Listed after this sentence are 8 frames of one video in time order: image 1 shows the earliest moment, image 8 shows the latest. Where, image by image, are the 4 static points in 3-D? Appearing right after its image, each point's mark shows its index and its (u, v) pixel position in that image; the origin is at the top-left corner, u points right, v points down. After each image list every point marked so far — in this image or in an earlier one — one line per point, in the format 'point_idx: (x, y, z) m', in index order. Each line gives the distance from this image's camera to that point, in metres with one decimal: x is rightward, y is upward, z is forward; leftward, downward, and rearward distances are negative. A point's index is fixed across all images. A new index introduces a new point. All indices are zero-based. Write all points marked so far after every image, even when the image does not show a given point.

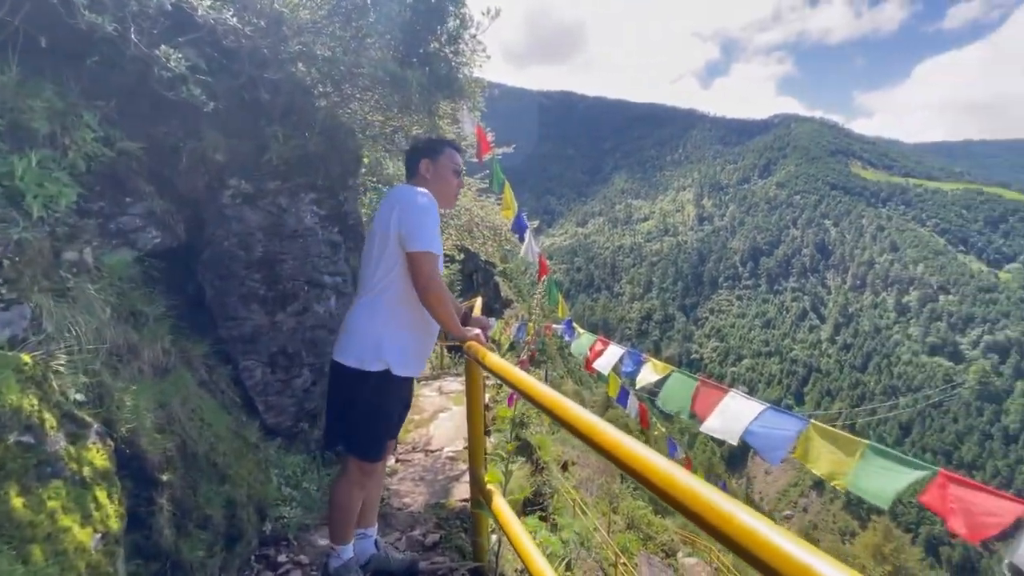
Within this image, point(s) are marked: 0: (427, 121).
0: (-0.8, +1.6, +5.7) m
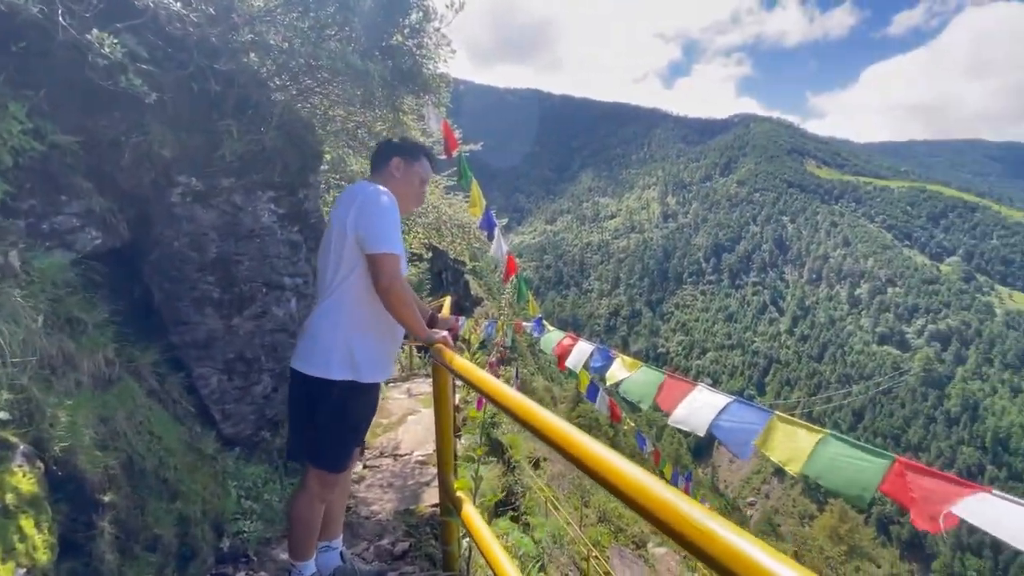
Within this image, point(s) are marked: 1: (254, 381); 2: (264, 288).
0: (-1.2, +1.6, +5.6) m
1: (-1.9, -0.7, +4.1) m
2: (-1.8, 0.0, +4.1) m
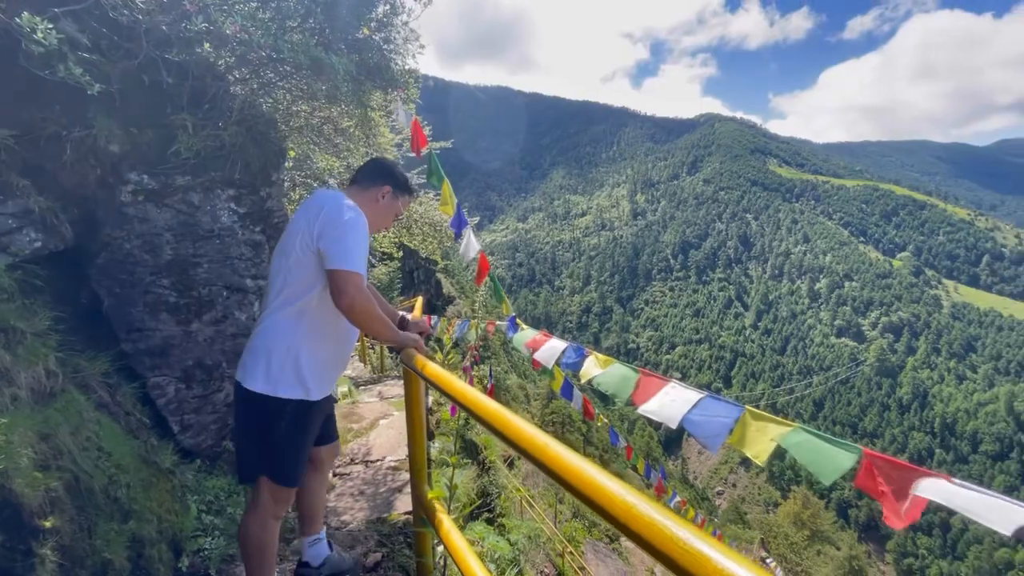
0: (-1.4, +1.6, +5.4) m
1: (-2.0, -0.7, +3.9) m
2: (-2.0, 0.0, +4.0) m
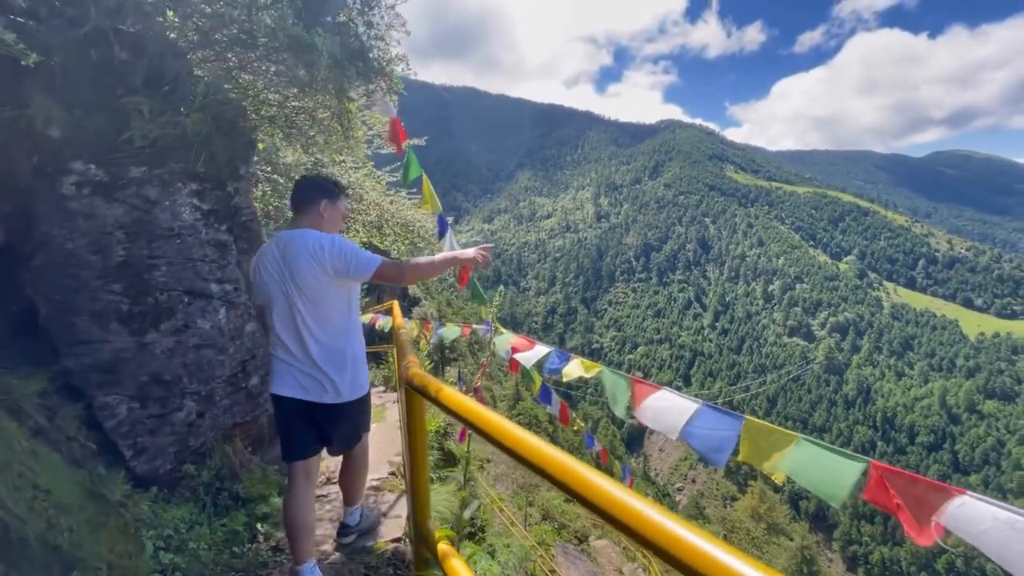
0: (-1.6, +1.5, +5.0) m
1: (-2.1, -0.7, +3.5) m
2: (-2.0, -0.1, +3.5) m
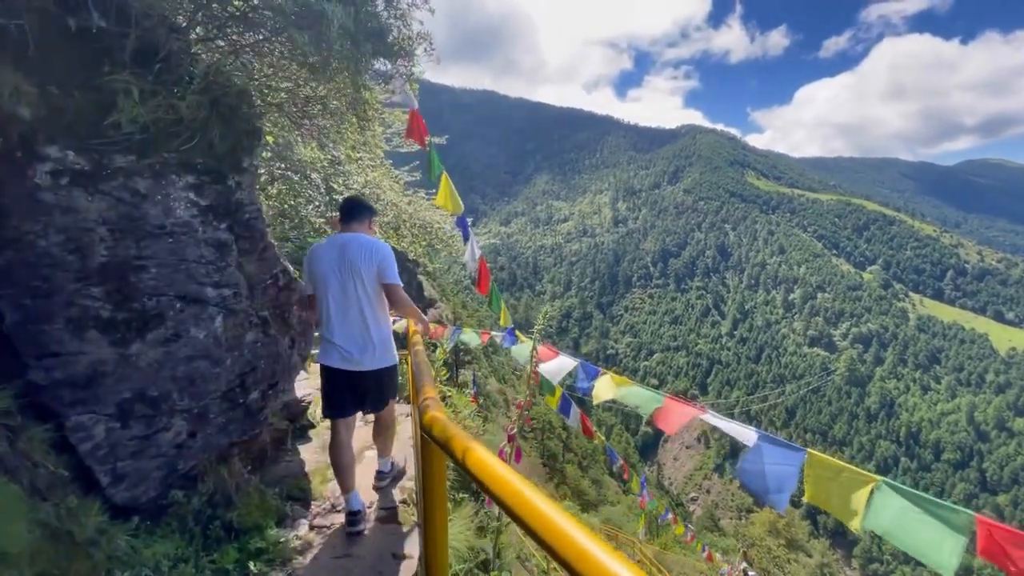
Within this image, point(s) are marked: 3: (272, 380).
0: (-1.3, +1.5, +4.6) m
1: (-1.9, -0.8, +3.1) m
2: (-1.8, -0.1, +3.1) m
3: (-1.7, -0.6, +4.0) m
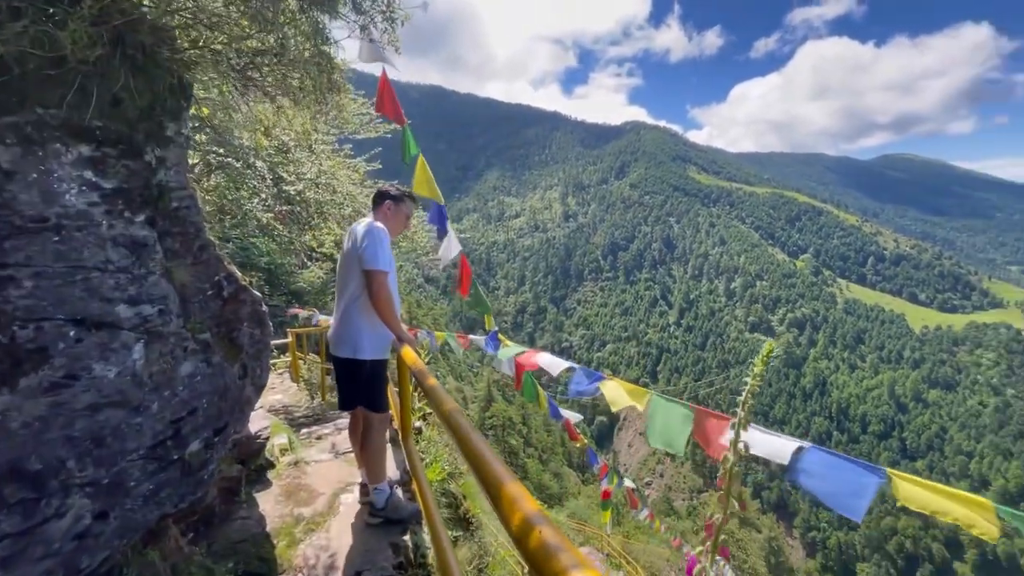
0: (-1.3, +1.5, +3.6) m
1: (-1.7, -0.8, +2.1) m
2: (-1.7, -0.2, +2.1) m
3: (-1.5, -0.7, +3.0) m
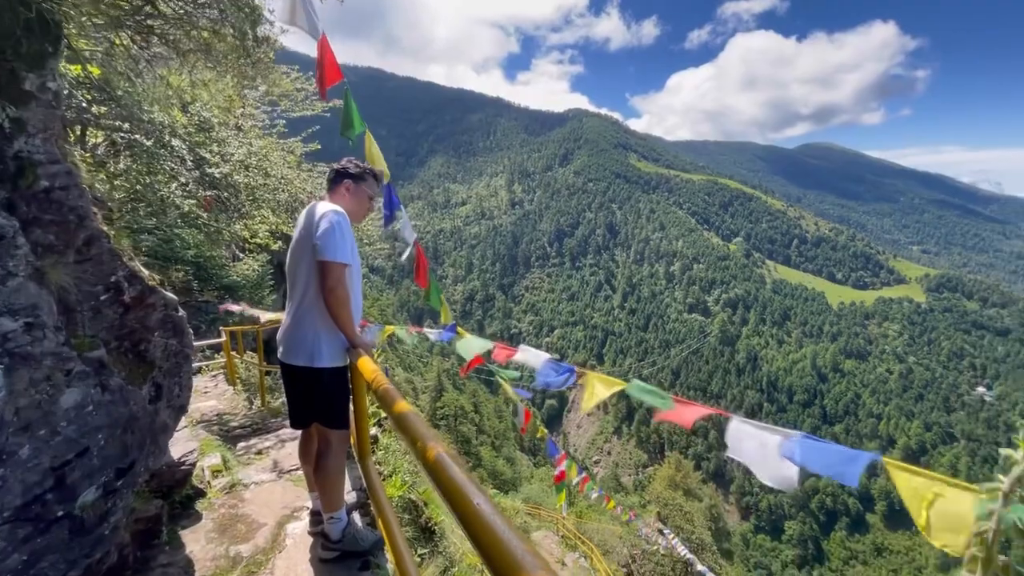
0: (-1.5, +1.5, +3.0) m
1: (-1.7, -0.9, +1.5) m
2: (-1.7, -0.2, +1.5) m
3: (-1.6, -0.7, +2.4) m
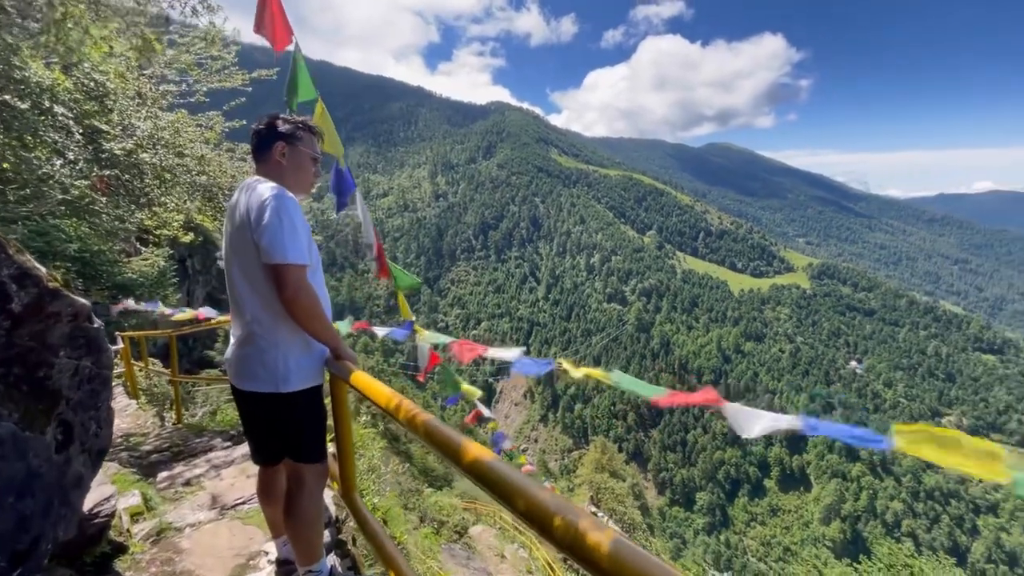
0: (-1.4, +1.5, +2.2) m
1: (-1.4, -0.9, +0.7) m
2: (-1.4, -0.2, +0.8) m
3: (-1.4, -0.7, +1.6) m
